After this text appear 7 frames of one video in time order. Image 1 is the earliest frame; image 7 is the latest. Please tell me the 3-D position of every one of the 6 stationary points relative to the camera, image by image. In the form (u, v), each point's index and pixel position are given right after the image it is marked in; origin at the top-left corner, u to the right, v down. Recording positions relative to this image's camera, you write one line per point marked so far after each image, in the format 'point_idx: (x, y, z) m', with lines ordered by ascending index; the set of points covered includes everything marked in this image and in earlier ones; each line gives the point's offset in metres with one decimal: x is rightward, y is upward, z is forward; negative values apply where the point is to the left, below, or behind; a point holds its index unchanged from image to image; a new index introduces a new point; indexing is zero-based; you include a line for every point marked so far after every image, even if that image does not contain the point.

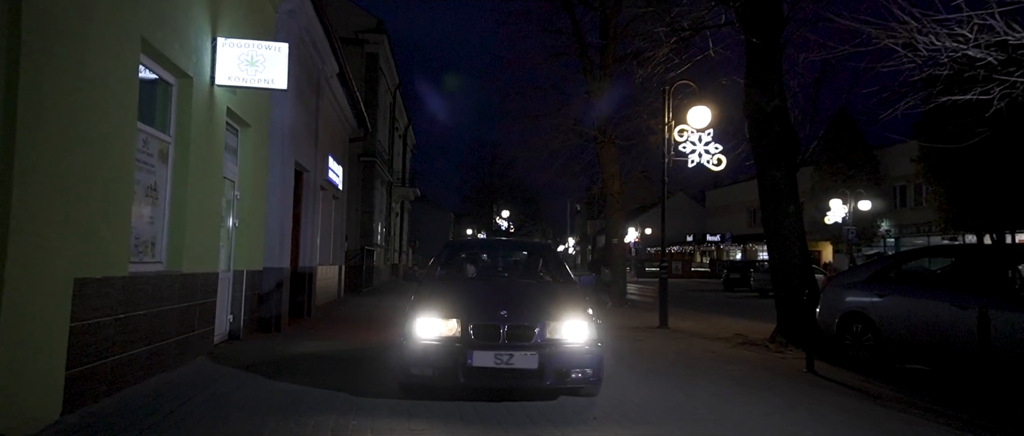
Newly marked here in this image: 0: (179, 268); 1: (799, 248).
0: (-3.7, -0.6, +7.3) m
1: (+4.6, -0.5, +10.5) m
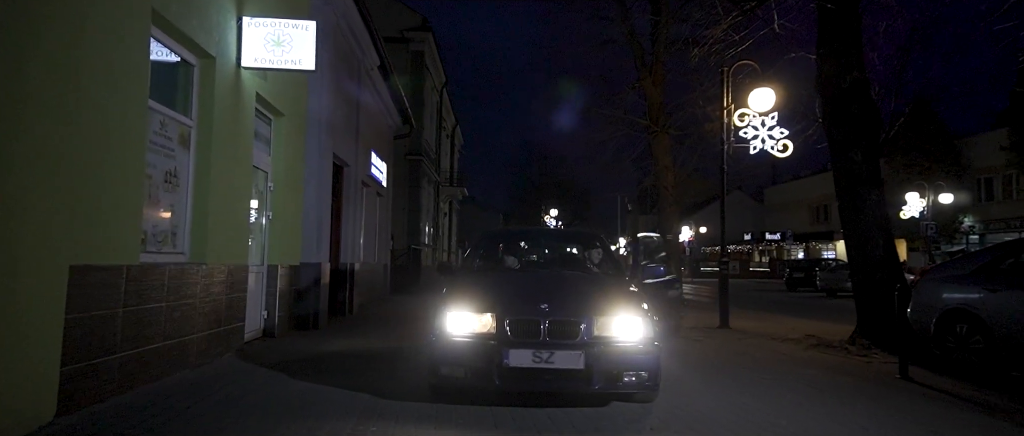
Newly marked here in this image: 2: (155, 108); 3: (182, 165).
0: (-3.3, -0.4, +6.9) m
1: (+5.3, -0.3, +9.4) m
2: (-3.3, +1.0, +6.1) m
3: (-3.4, +0.5, +6.7) m
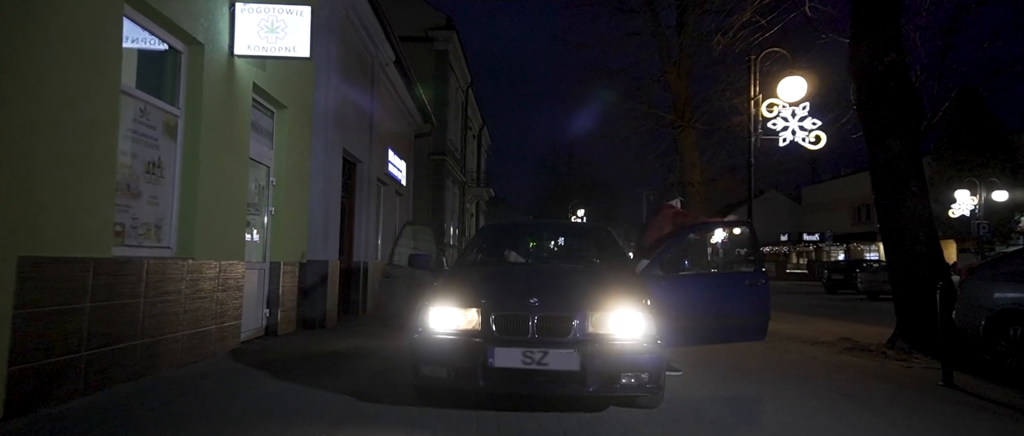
0: (-3.3, -0.4, +6.6) m
1: (+5.4, -0.2, +8.7) m
2: (-3.4, +1.1, +5.9) m
3: (-3.4, +0.6, +6.4) m
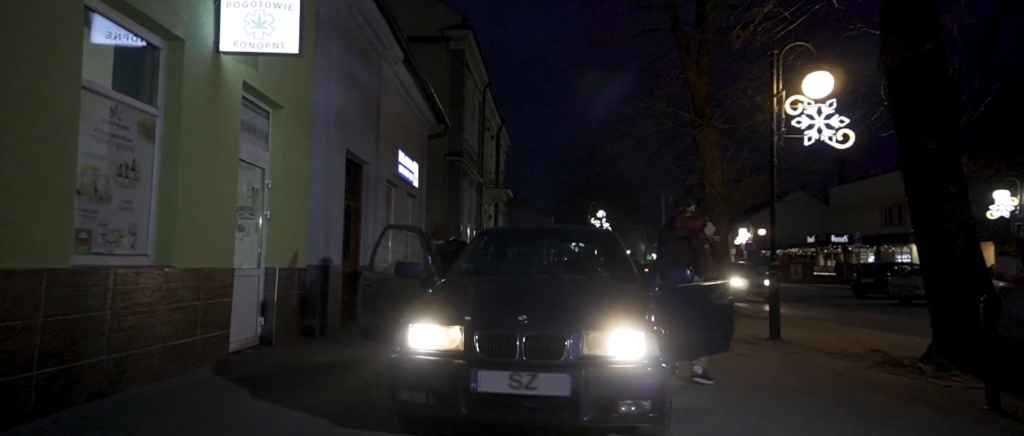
0: (-3.3, -0.4, +6.2) m
1: (+5.5, -0.3, +8.0) m
2: (-3.4, +1.1, +5.5) m
3: (-3.4, +0.6, +6.1) m
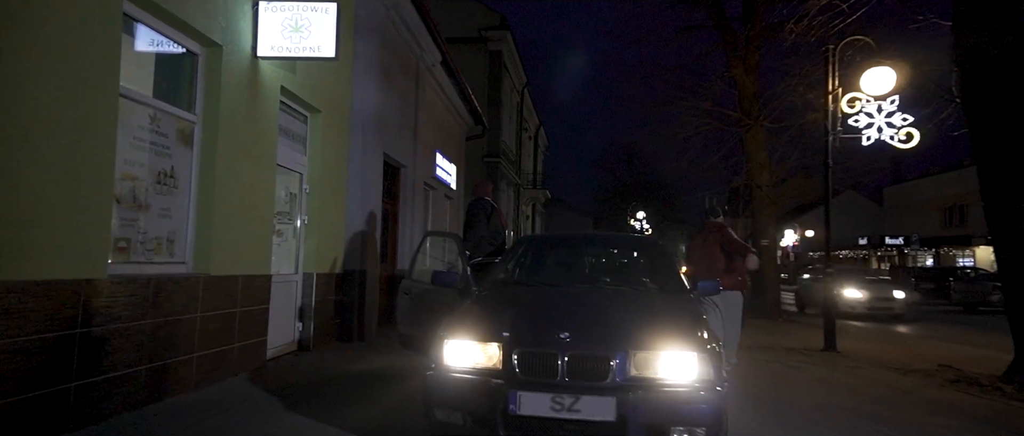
0: (-2.9, -0.5, +6.2) m
1: (+5.9, -0.3, +7.4) m
2: (-3.1, +1.0, +5.5) m
3: (-3.0, +0.5, +6.0) m
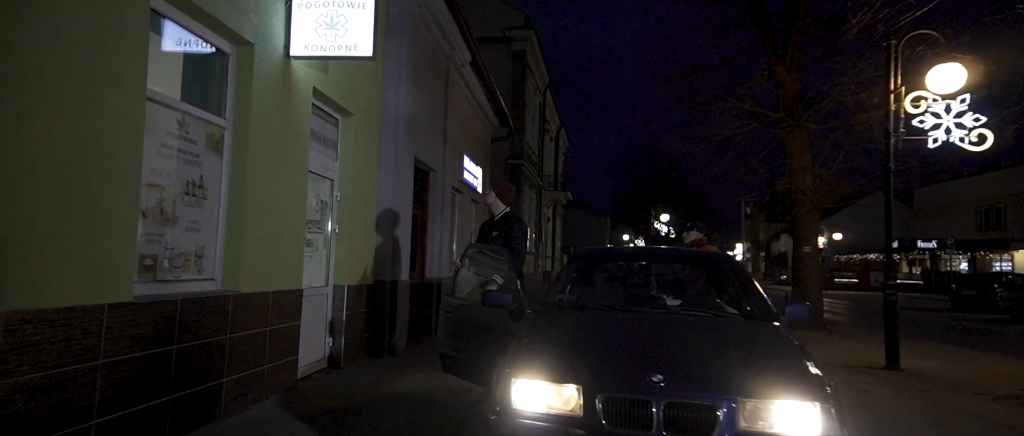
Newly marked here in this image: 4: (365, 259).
0: (-2.4, -0.6, +5.7) m
1: (+6.5, -0.5, +6.8) m
2: (-2.6, +0.9, +5.0) m
3: (-2.6, +0.4, +5.6) m
4: (-2.0, -0.6, +8.9) m
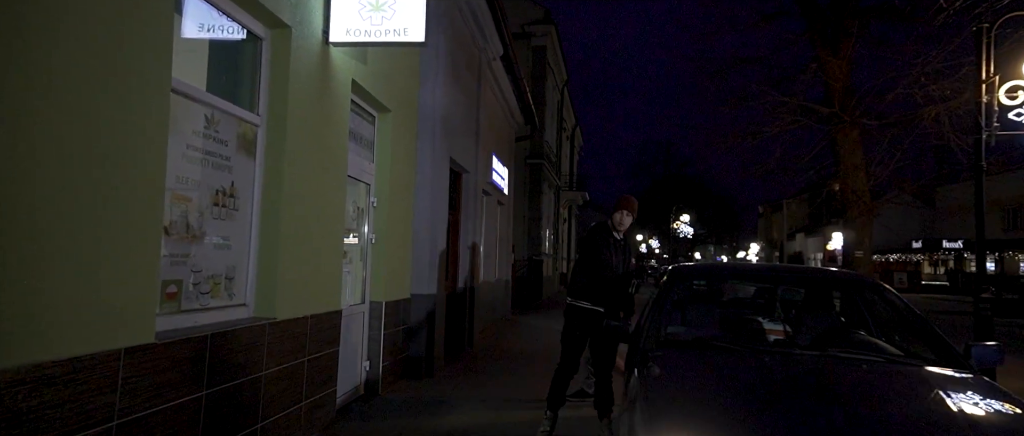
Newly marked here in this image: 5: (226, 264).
0: (-1.8, -0.7, +4.9) m
1: (+7.1, -0.5, +5.9) m
2: (-2.0, +0.8, +4.1) m
3: (-1.9, +0.3, +4.7) m
4: (-1.4, -0.6, +8.0) m
5: (-2.0, -0.3, +4.6) m
